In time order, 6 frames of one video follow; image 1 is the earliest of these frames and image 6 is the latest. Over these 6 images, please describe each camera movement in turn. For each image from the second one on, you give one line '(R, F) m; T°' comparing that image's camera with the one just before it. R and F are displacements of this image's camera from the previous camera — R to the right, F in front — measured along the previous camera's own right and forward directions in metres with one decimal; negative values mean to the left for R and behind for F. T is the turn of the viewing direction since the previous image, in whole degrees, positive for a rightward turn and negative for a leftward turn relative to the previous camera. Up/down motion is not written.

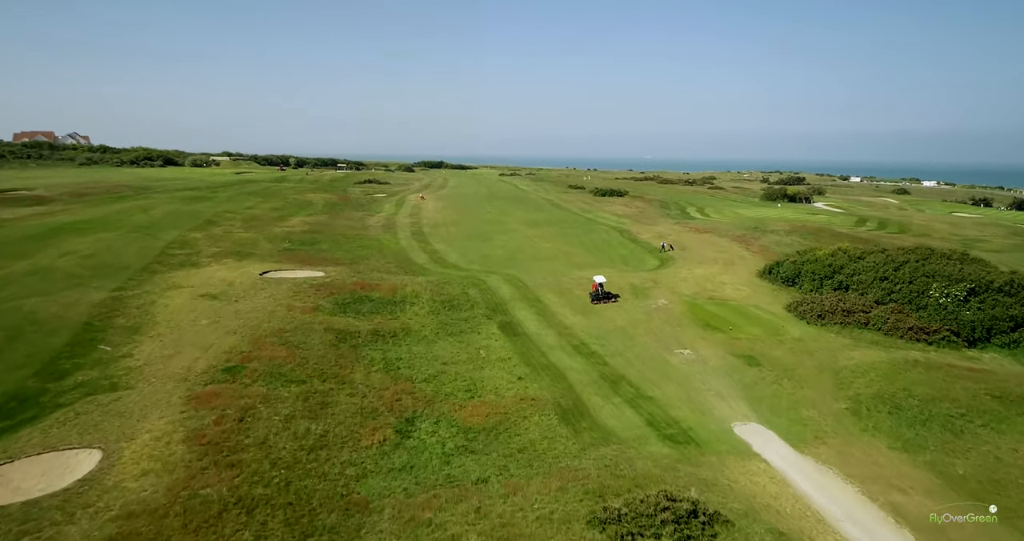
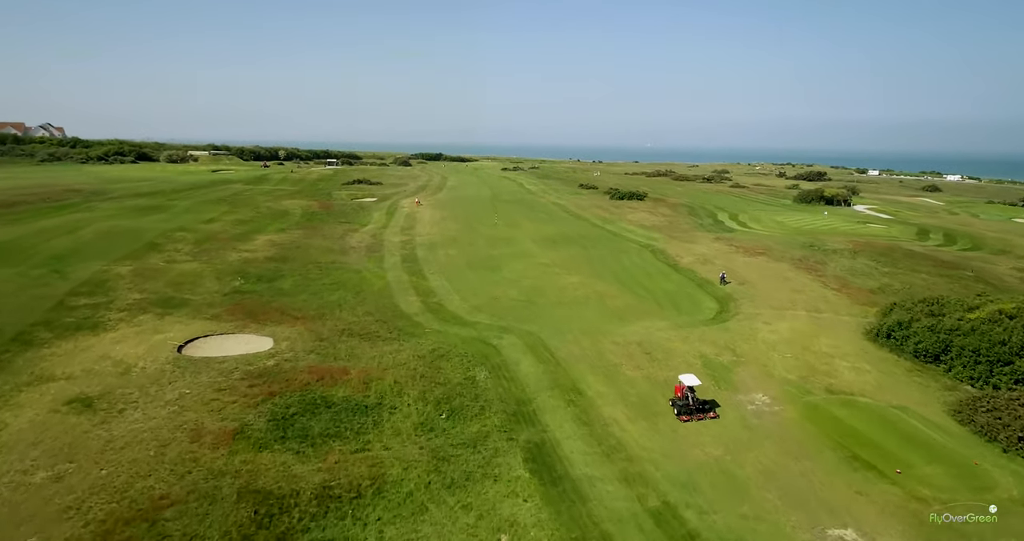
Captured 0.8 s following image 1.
(-1.0, +9.2) m; 0°
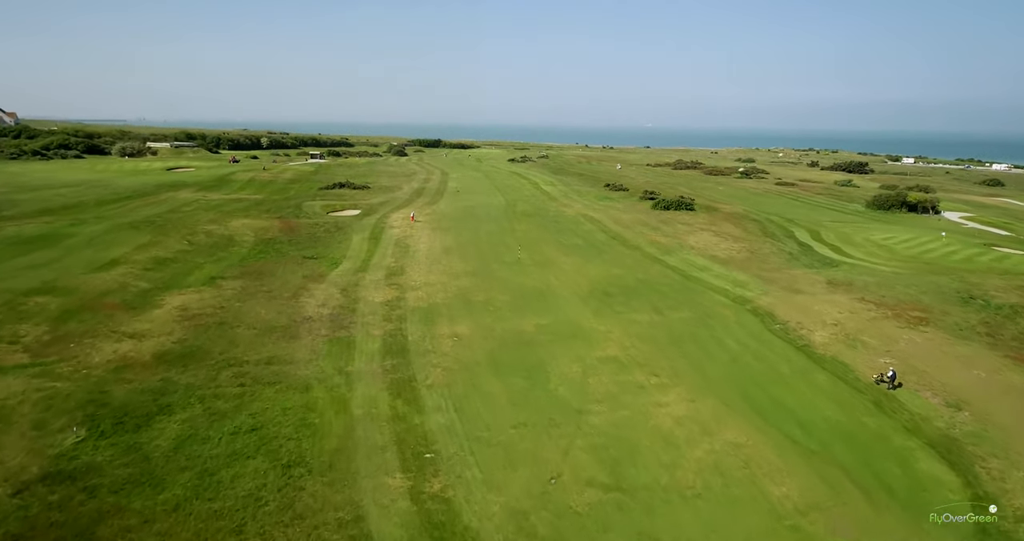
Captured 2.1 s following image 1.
(-2.0, +14.8) m; 0°
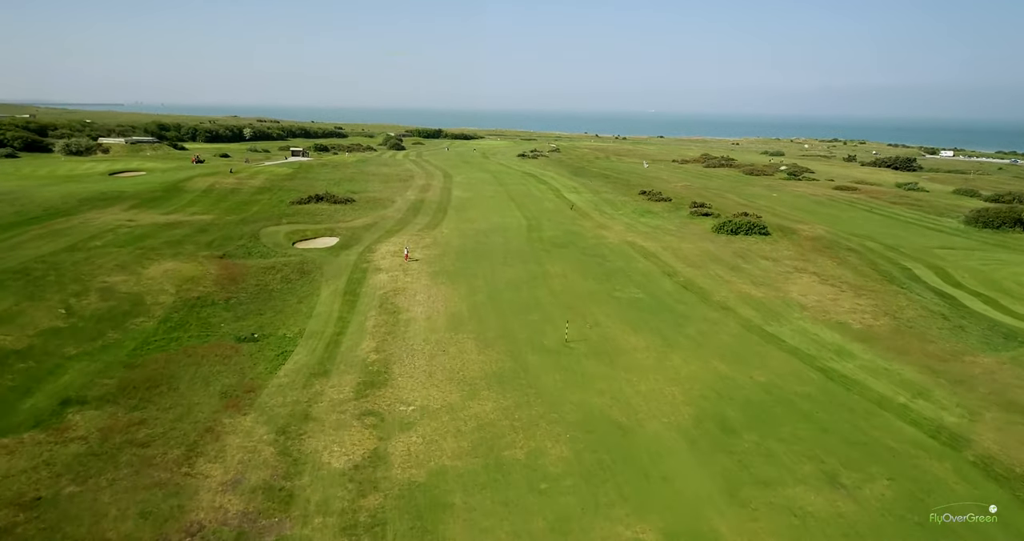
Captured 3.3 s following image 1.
(-1.9, +13.4) m; 0°
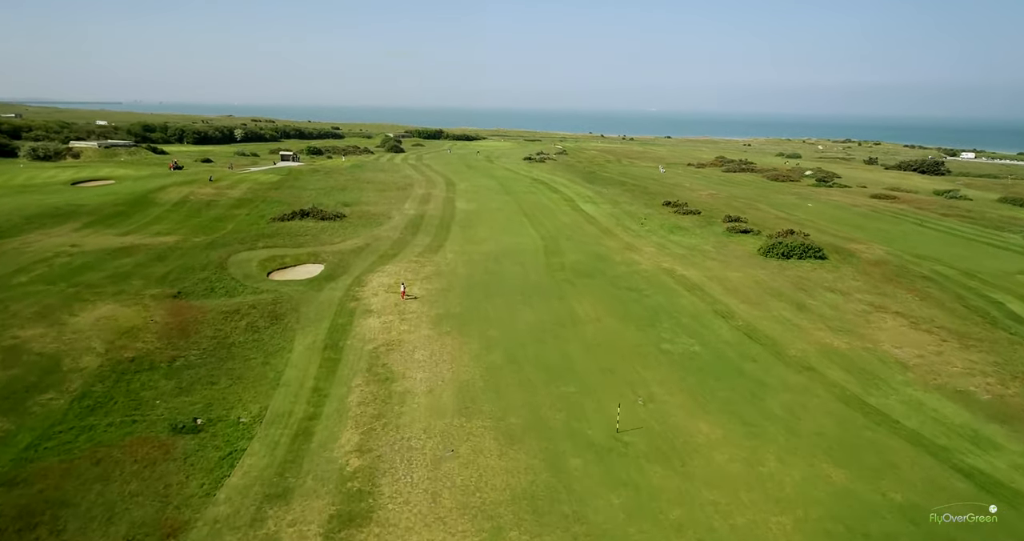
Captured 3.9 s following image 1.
(-1.0, +6.6) m; 0°
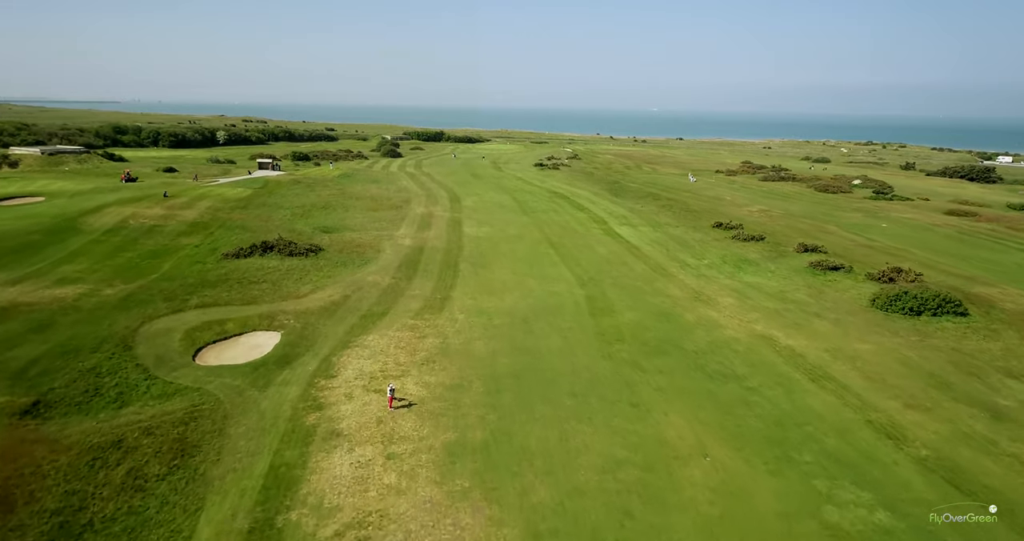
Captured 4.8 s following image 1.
(-1.6, +10.7) m; 0°
